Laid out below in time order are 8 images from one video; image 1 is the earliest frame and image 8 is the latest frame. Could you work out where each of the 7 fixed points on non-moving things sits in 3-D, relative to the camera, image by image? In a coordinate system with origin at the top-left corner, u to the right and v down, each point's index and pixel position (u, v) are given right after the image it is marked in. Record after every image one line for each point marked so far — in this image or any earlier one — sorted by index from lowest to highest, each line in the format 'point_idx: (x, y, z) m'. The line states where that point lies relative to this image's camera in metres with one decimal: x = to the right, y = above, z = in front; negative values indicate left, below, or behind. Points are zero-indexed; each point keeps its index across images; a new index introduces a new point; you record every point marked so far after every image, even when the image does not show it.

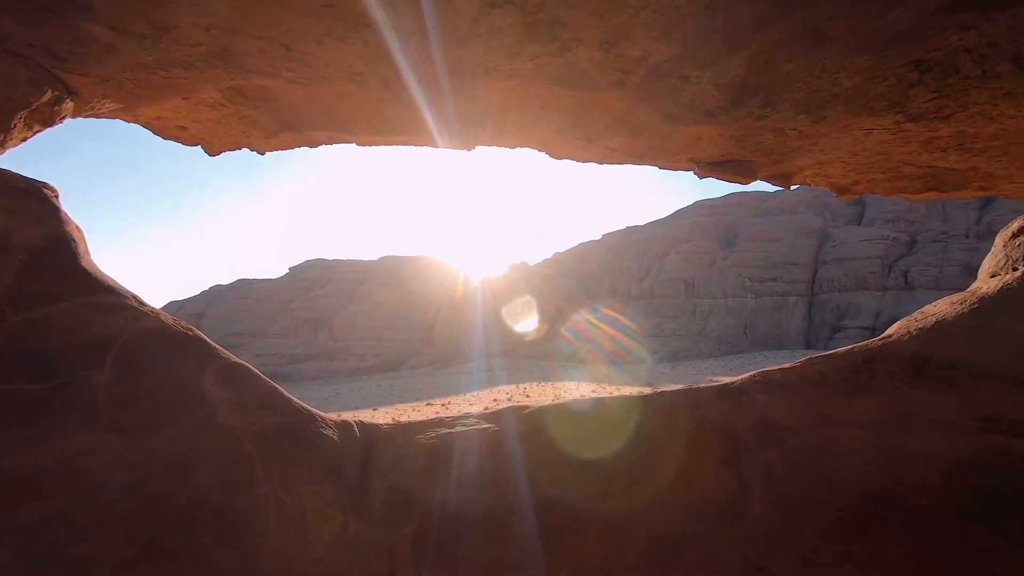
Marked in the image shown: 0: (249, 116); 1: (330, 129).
0: (-2.7, +1.7, +5.4) m
1: (-1.9, +1.7, +5.5) m
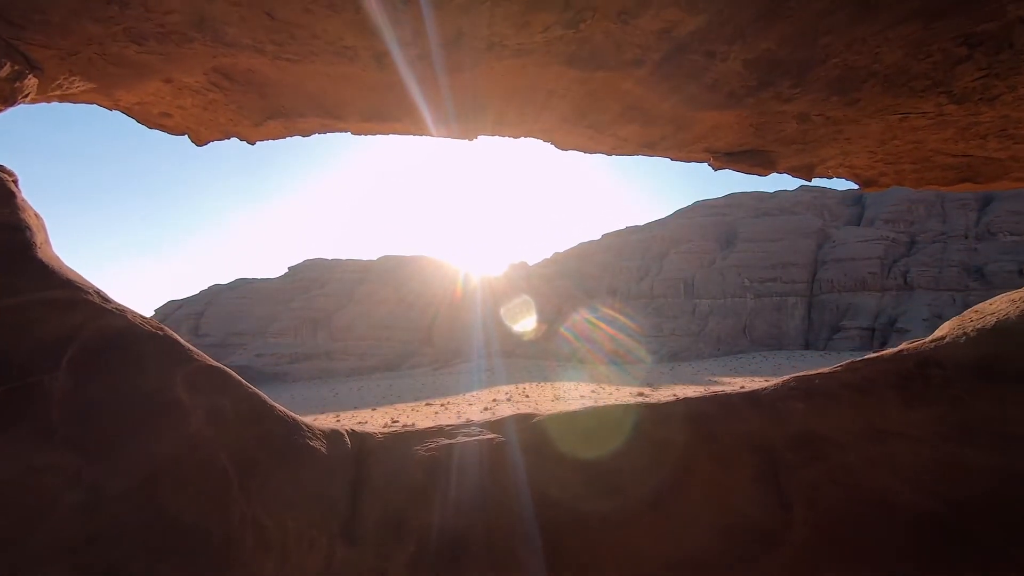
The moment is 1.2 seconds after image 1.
0: (-2.6, +1.8, +5.1) m
1: (-1.8, +1.7, +5.2) m
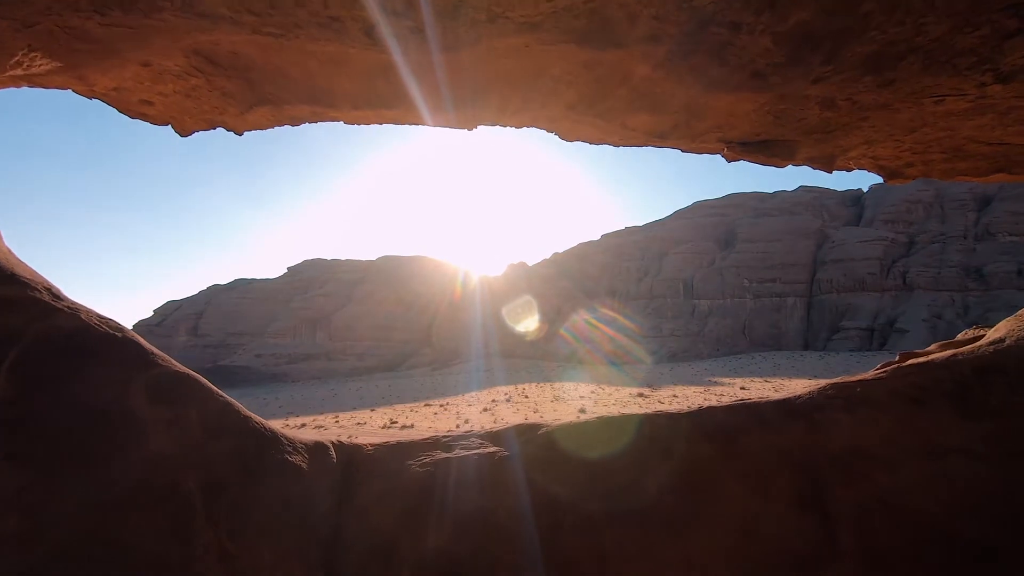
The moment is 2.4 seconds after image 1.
0: (-2.6, +1.8, +4.7) m
1: (-1.8, +1.7, +4.9) m
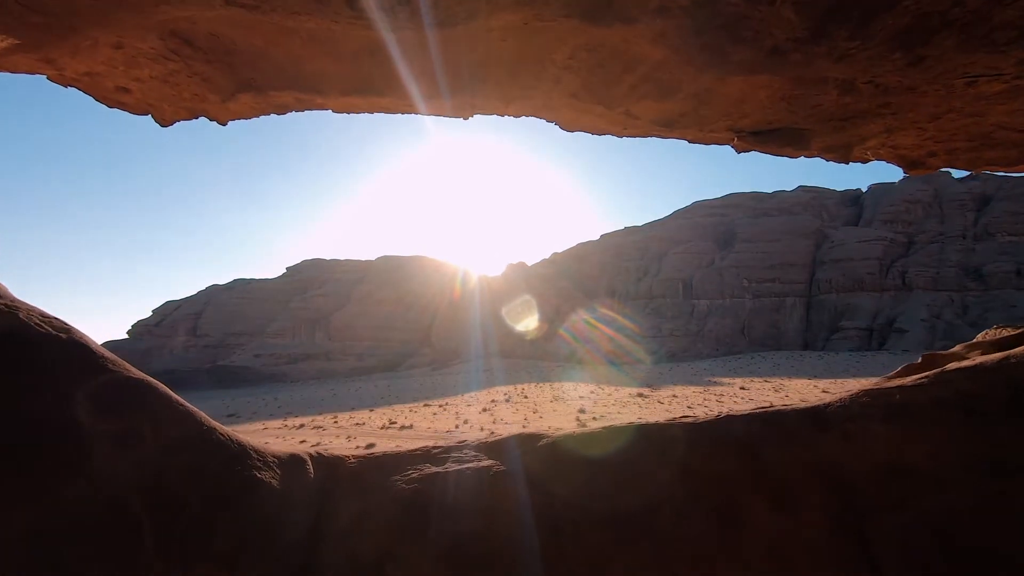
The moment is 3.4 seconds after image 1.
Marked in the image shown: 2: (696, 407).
0: (-2.6, +1.8, +4.5) m
1: (-1.8, +1.7, +4.6) m
2: (+6.1, -4.0, +18.2) m
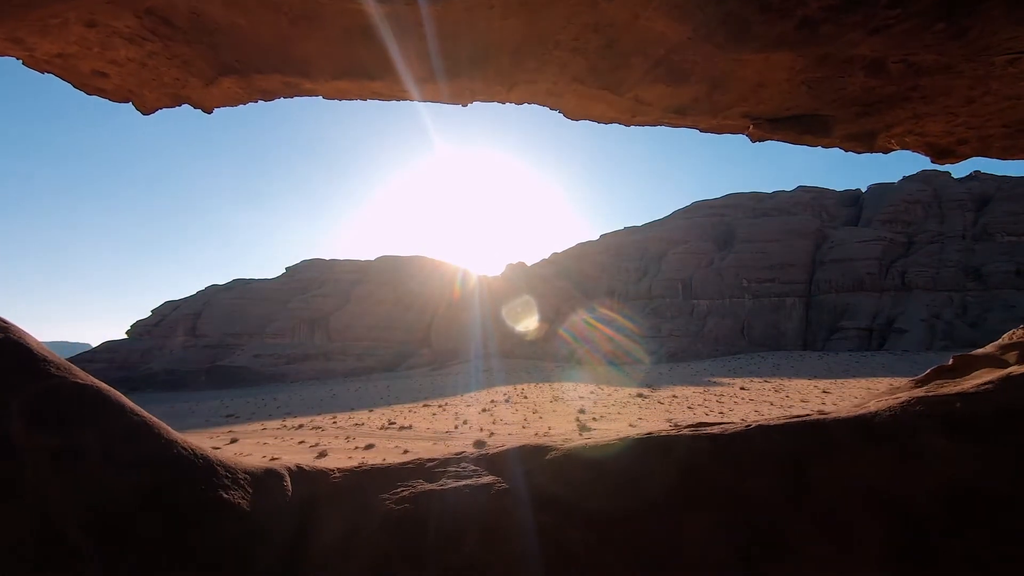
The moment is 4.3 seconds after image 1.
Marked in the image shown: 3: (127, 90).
0: (-2.6, +1.8, +4.2) m
1: (-1.8, +1.8, +4.3) m
2: (+6.1, -3.9, +17.9) m
3: (-3.4, +1.7, +4.7) m
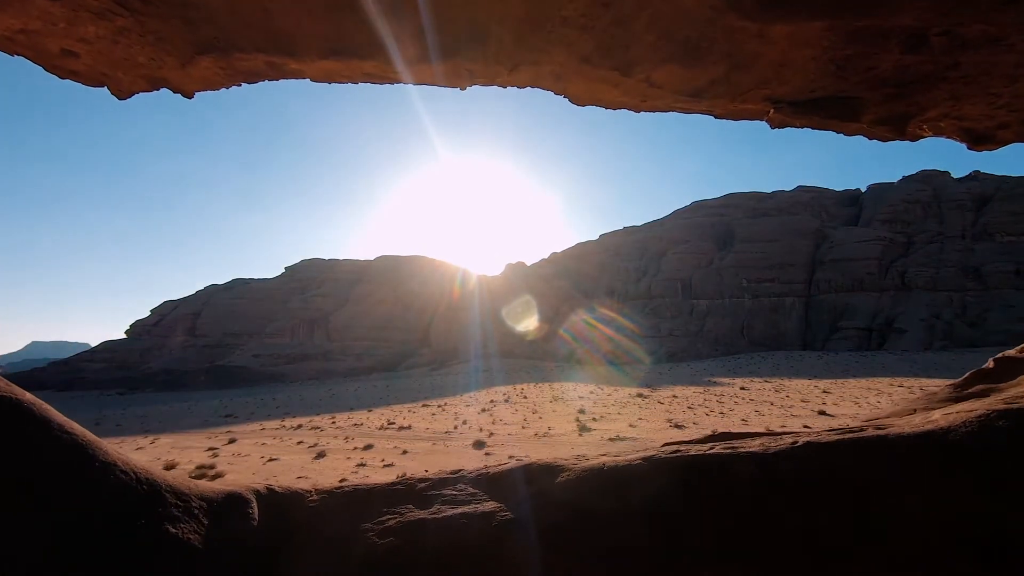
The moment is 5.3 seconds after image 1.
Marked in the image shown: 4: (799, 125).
0: (-2.6, +1.8, +3.8) m
1: (-1.8, +1.8, +4.0) m
2: (+6.1, -3.9, +17.6) m
3: (-3.4, +1.8, +4.3) m
4: (+2.4, +1.3, +4.4) m
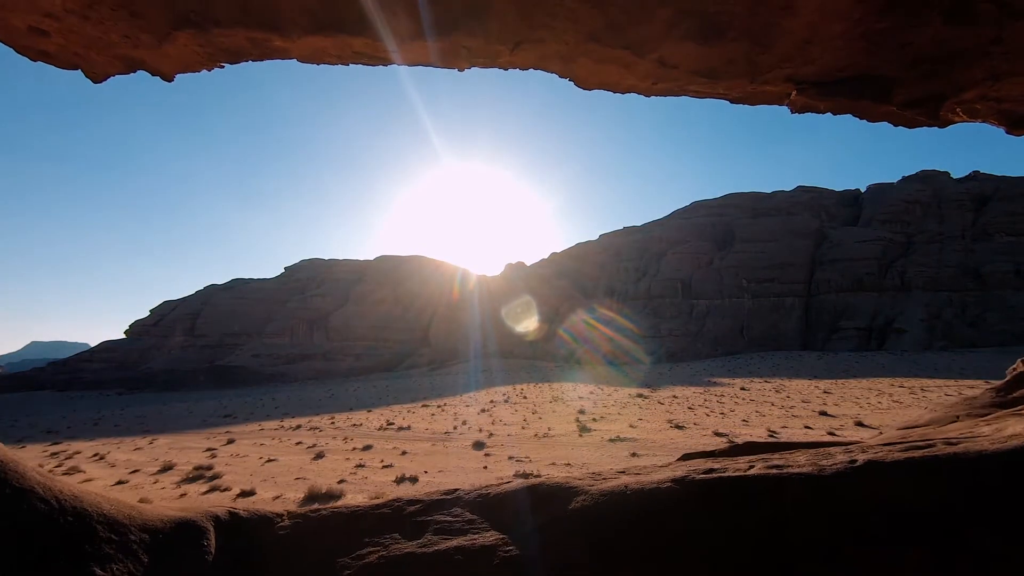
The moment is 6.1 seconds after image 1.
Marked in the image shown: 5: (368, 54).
0: (-2.6, +1.9, +3.5) m
1: (-1.8, +1.8, +3.7) m
2: (+6.1, -3.9, +17.3) m
3: (-3.4, +1.8, +4.0) m
4: (+2.4, +1.4, +4.1) m
5: (-1.1, +1.7, +4.0) m
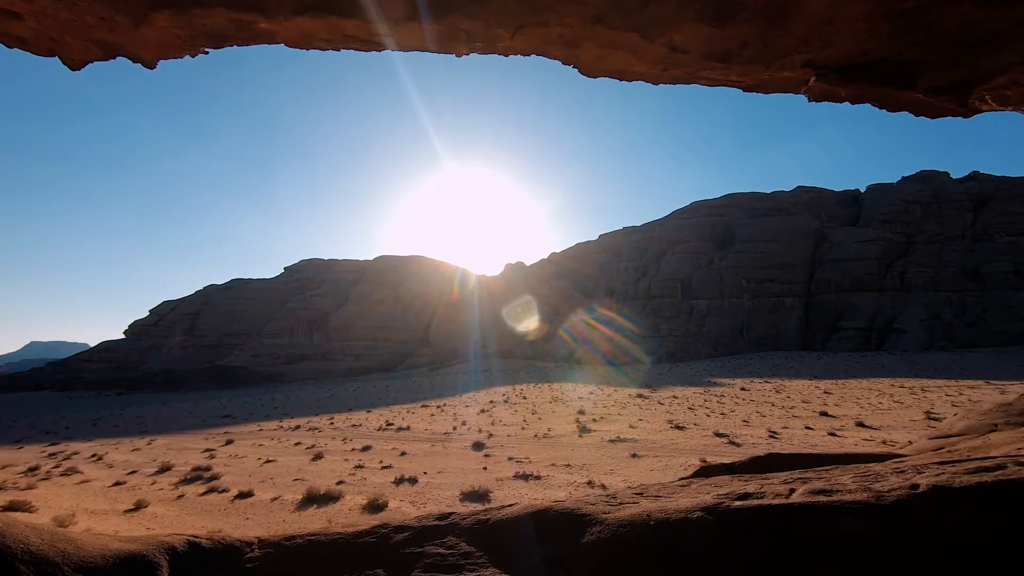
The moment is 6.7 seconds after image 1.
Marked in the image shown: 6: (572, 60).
0: (-2.6, +1.9, +3.3) m
1: (-1.8, +1.8, +3.5) m
2: (+6.1, -3.9, +17.0) m
3: (-3.3, +1.8, +3.8) m
4: (+2.4, +1.4, +3.9) m
5: (-1.1, +1.8, +3.8) m
6: (+0.5, +1.7, +4.0) m
